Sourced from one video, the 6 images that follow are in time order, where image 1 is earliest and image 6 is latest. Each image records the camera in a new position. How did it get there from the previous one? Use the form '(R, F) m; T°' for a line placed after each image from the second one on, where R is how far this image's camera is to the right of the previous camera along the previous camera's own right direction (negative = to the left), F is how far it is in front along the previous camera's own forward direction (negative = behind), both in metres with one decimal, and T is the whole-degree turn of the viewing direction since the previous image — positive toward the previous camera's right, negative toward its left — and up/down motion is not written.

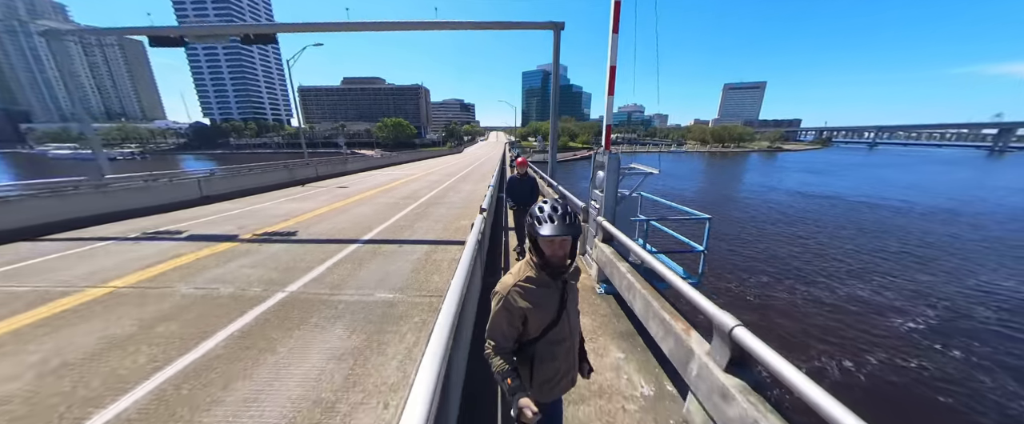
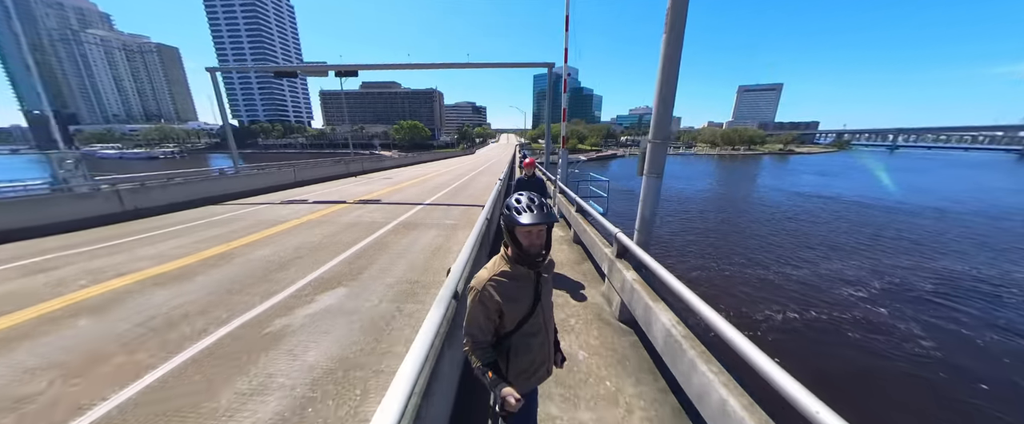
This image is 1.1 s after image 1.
(0.0, -0.8) m; -2°
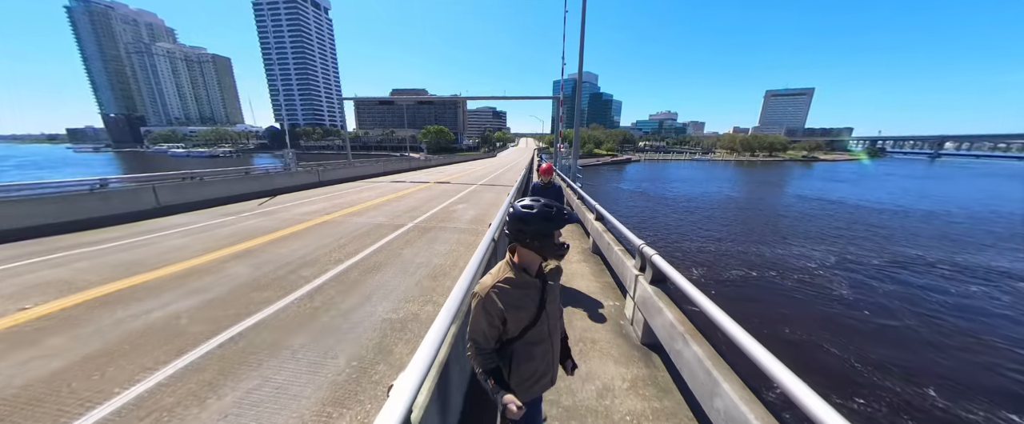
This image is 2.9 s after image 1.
(0.0, -1.3) m; -3°
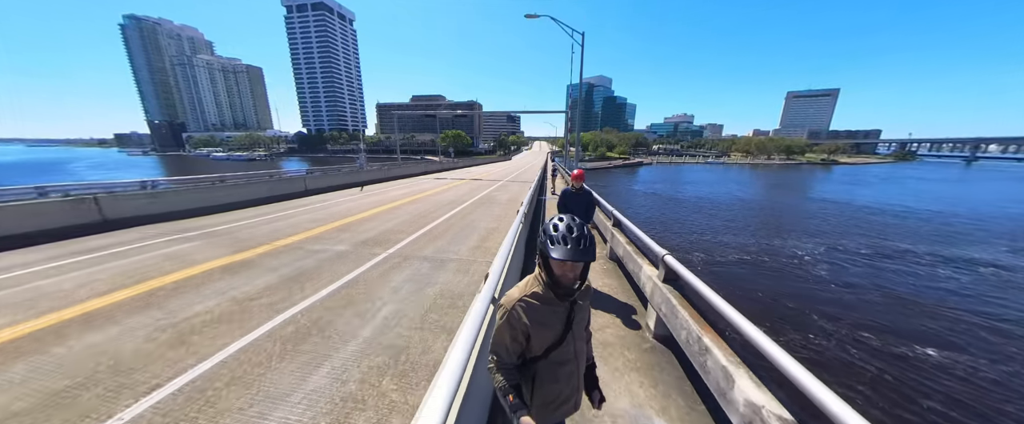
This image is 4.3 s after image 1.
(-0.1, -0.8) m; -2°
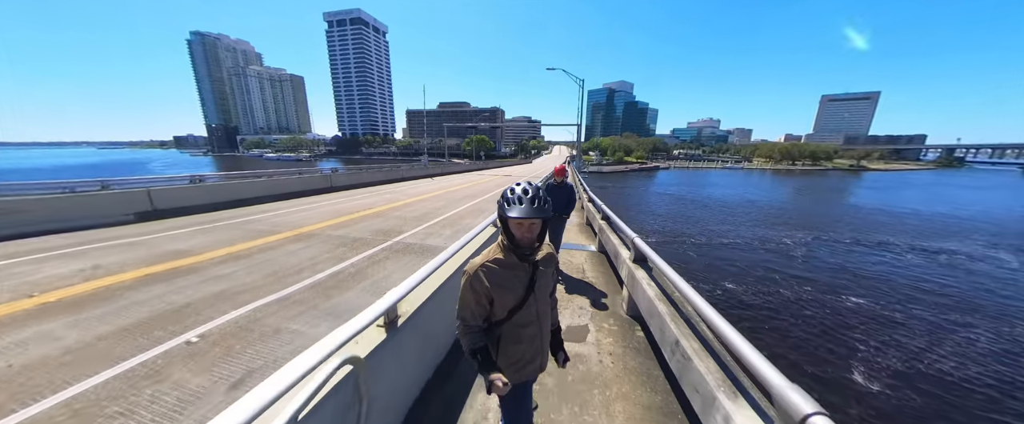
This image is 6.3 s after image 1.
(-0.1, -1.3) m; -4°
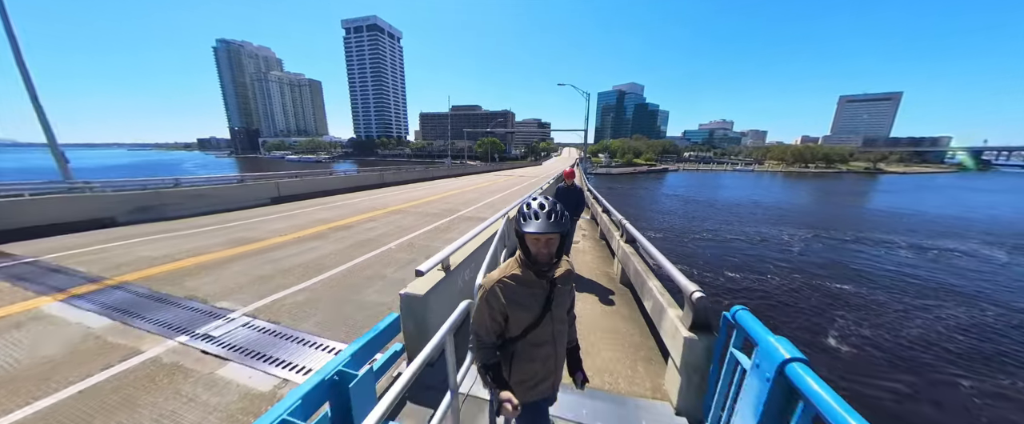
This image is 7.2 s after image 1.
(-0.1, -0.6) m; -2°
